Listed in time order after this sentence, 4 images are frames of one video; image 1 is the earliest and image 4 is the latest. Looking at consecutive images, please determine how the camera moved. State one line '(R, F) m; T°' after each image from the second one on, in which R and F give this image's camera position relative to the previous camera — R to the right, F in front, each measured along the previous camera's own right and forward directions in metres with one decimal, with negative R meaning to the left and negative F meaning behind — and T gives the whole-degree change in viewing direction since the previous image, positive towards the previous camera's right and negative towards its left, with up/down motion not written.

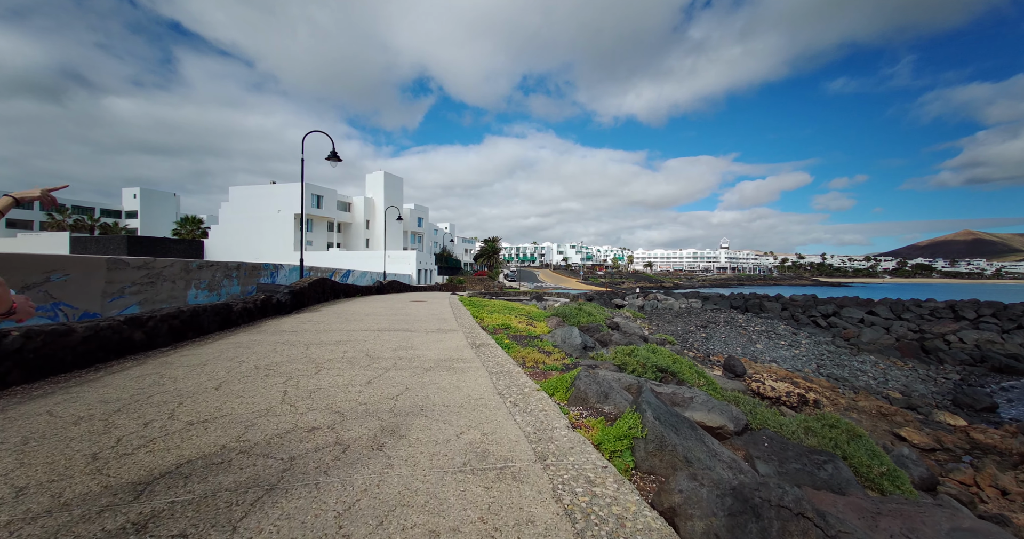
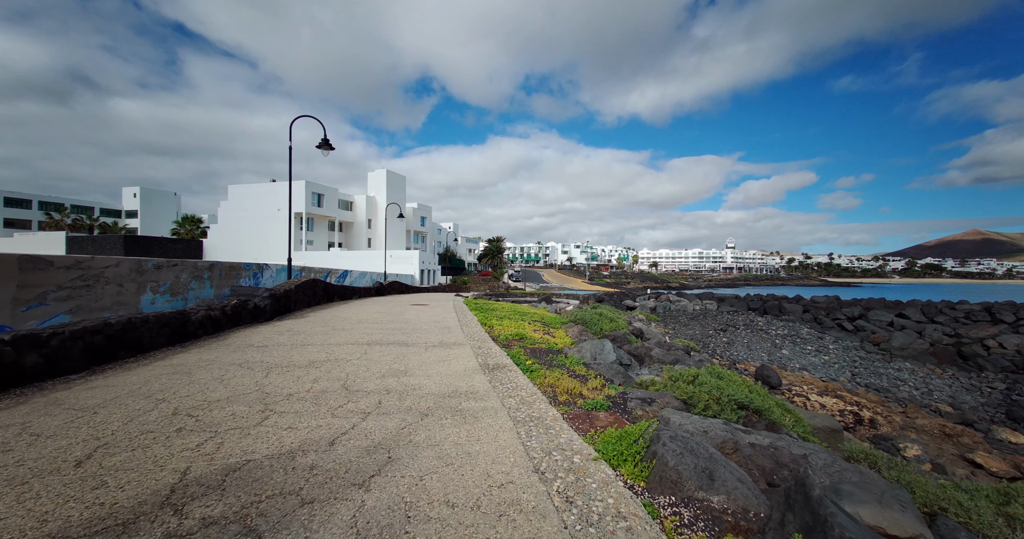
(-0.3, +1.9) m; 0°
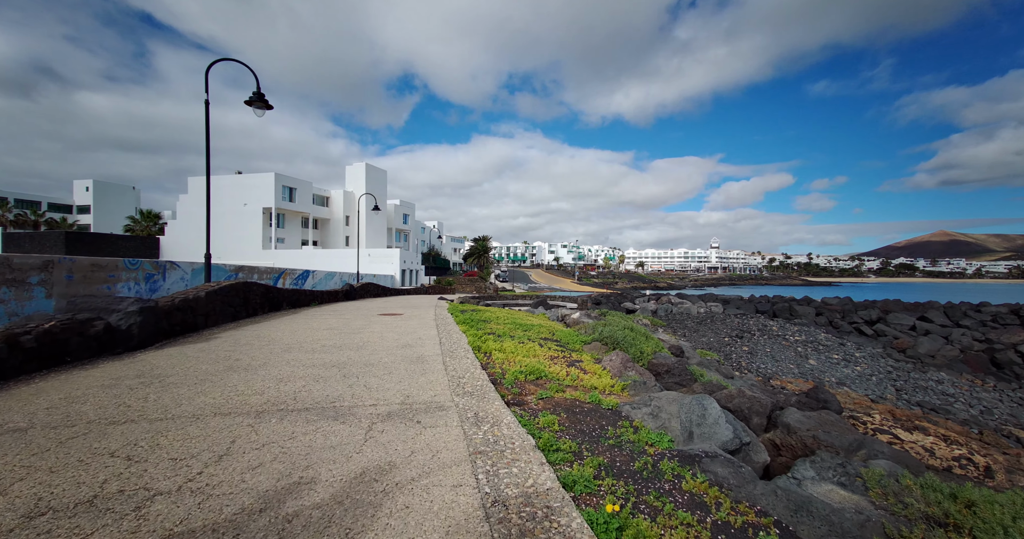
(-0.5, +4.1) m; +2°
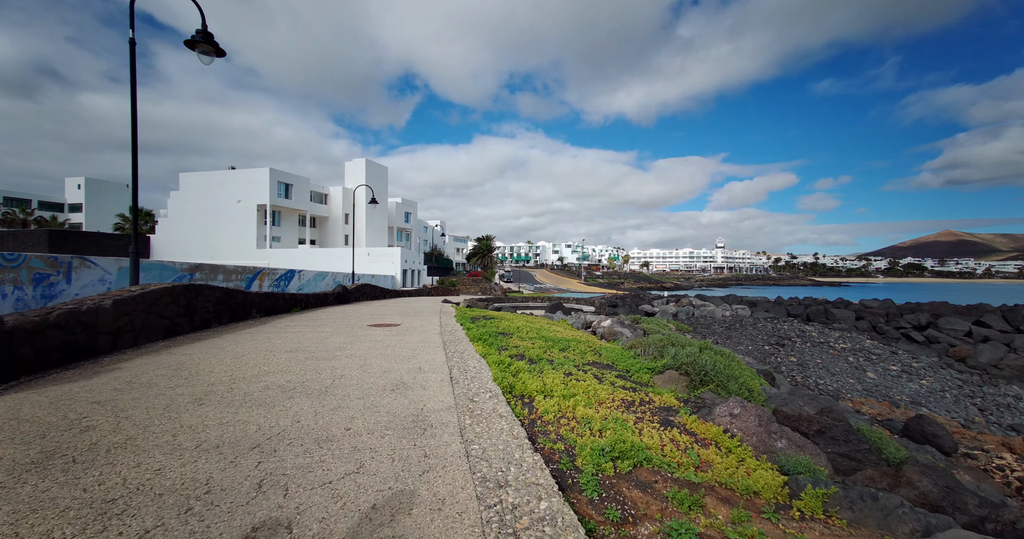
(-0.7, +3.1) m; 0°
